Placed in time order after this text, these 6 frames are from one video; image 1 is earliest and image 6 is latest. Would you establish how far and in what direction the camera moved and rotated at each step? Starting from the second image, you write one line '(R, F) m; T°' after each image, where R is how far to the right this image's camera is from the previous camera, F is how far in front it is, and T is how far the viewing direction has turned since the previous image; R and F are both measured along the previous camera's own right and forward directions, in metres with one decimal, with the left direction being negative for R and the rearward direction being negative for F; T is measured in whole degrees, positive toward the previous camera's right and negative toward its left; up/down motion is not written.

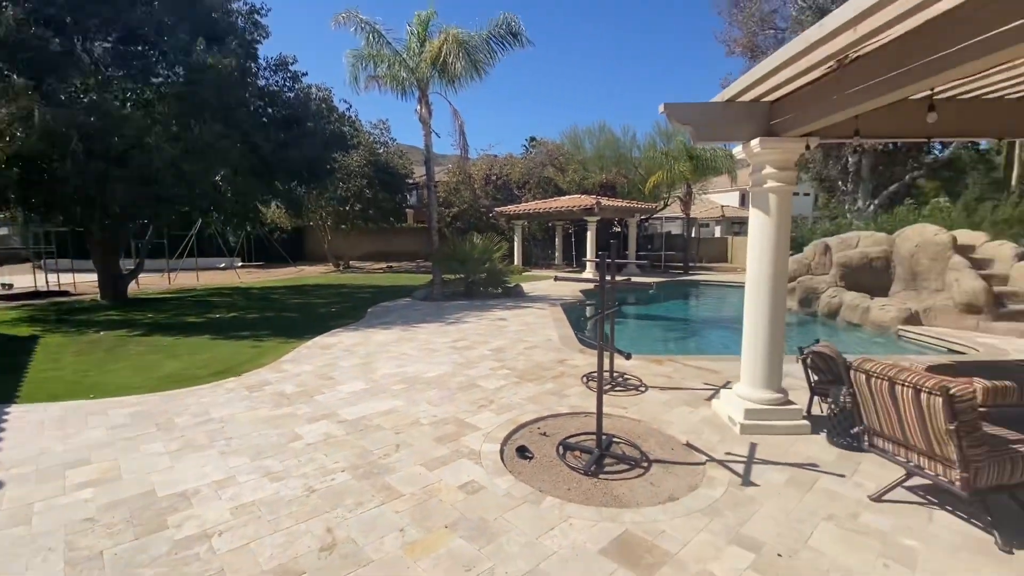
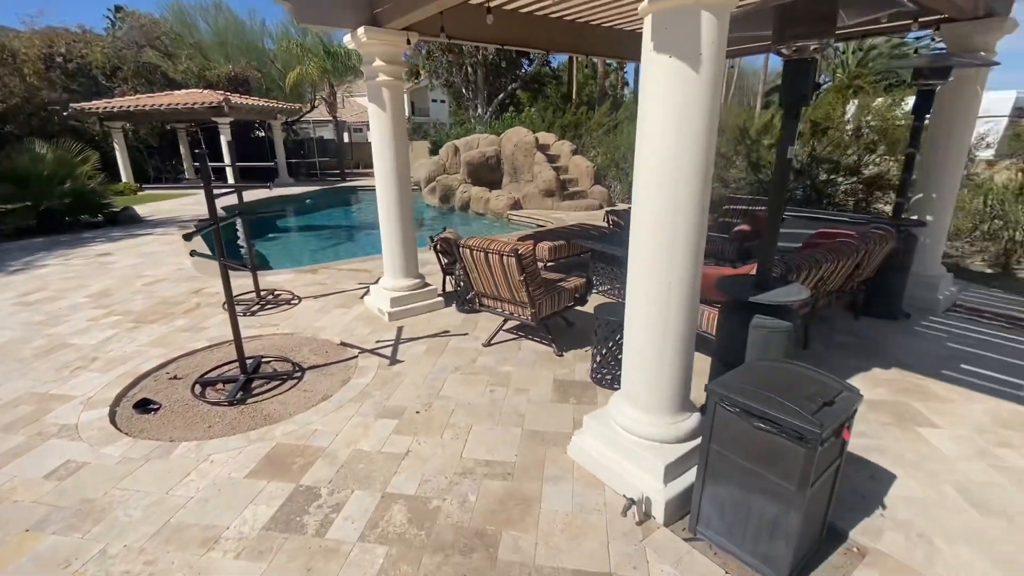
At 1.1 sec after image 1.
(+0.4, 0.0) m; +37°
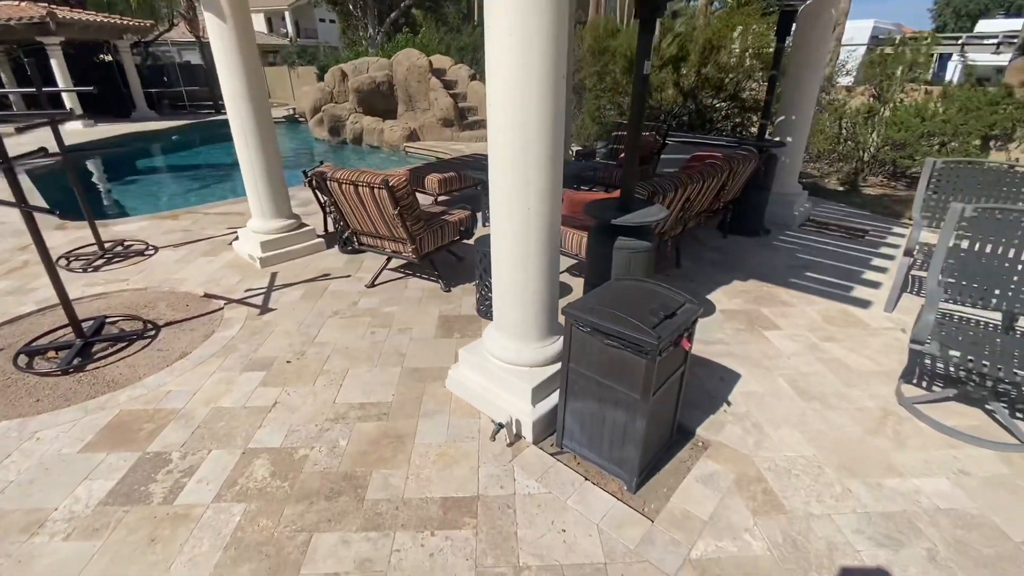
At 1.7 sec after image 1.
(+0.4, +0.1) m; +10°
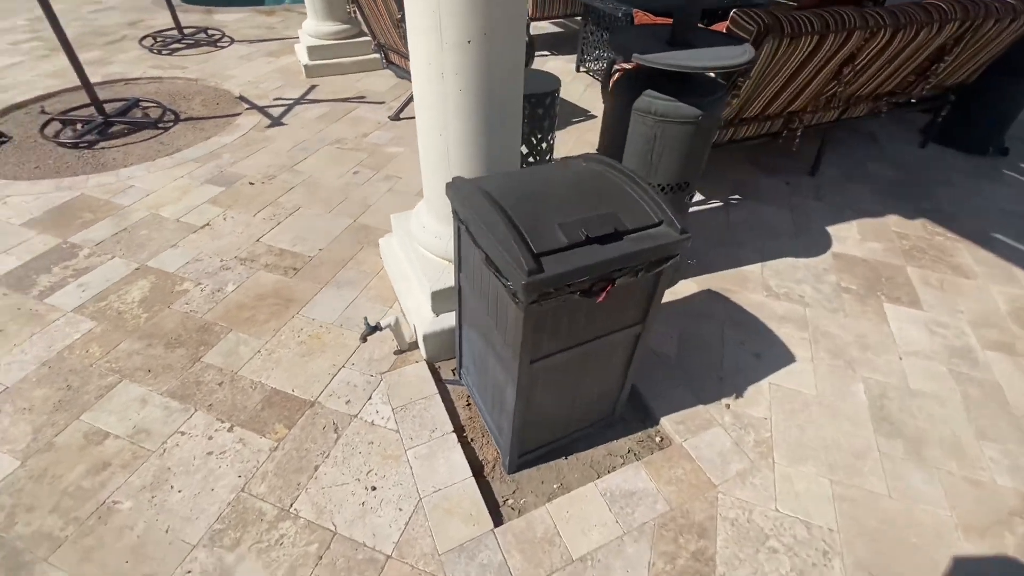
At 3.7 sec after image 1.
(+1.0, +1.2) m; -16°
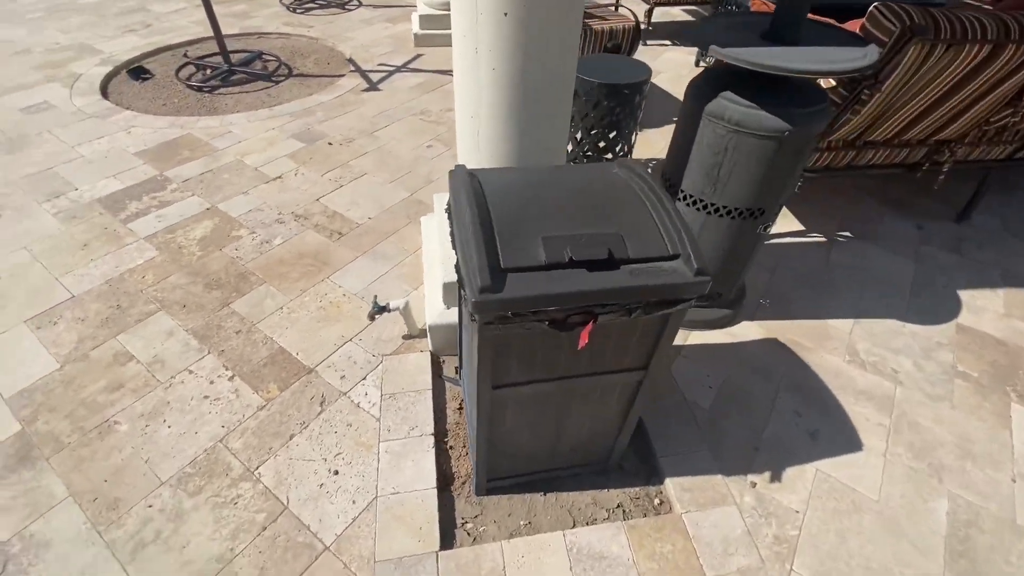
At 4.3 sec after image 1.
(+0.3, +0.2) m; -11°
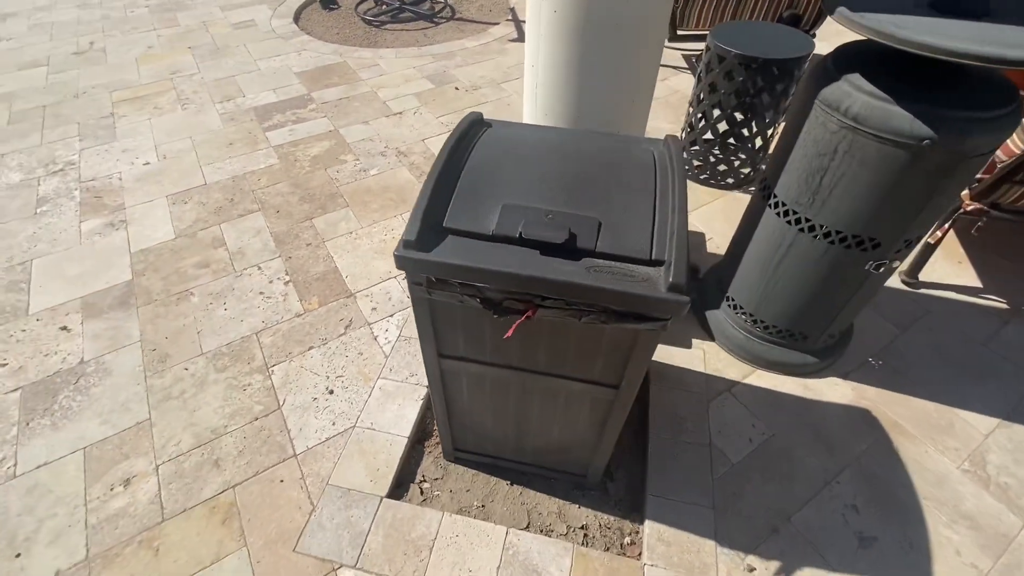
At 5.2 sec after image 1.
(+0.4, +0.2) m; -16°
